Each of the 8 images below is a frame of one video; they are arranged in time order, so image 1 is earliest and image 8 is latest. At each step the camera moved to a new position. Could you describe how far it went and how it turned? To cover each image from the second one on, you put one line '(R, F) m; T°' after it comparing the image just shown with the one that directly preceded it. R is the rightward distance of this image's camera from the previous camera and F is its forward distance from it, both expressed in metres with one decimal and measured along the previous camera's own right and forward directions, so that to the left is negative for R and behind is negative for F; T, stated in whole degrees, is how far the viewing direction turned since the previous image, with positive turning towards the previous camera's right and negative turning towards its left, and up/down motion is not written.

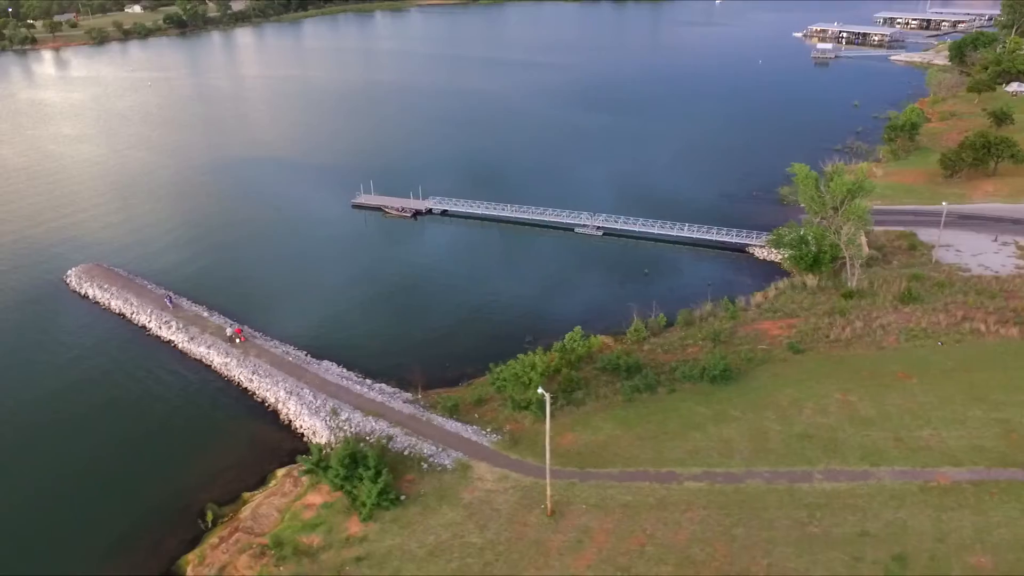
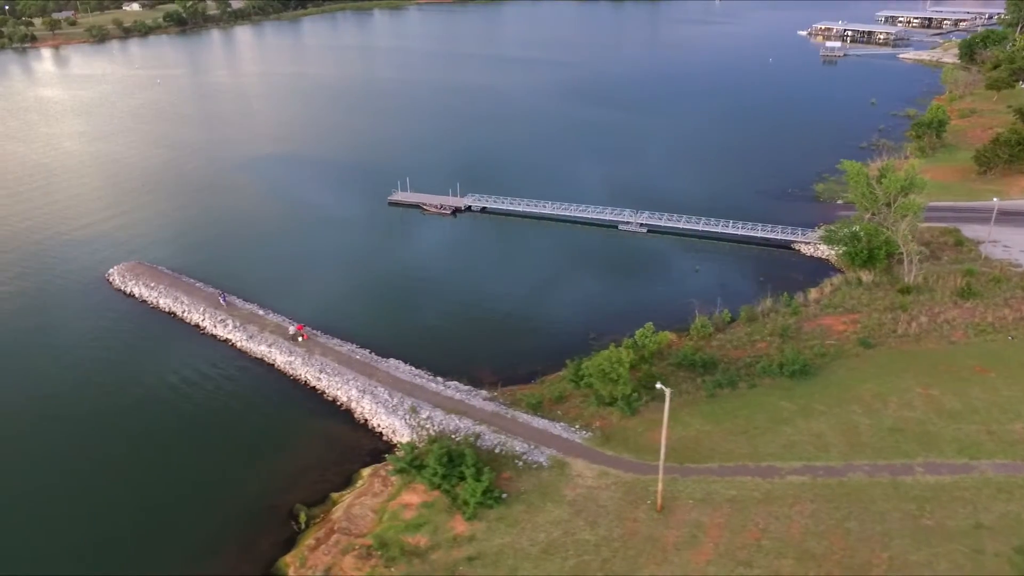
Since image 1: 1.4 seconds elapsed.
(-3.9, +0.1) m; +1°
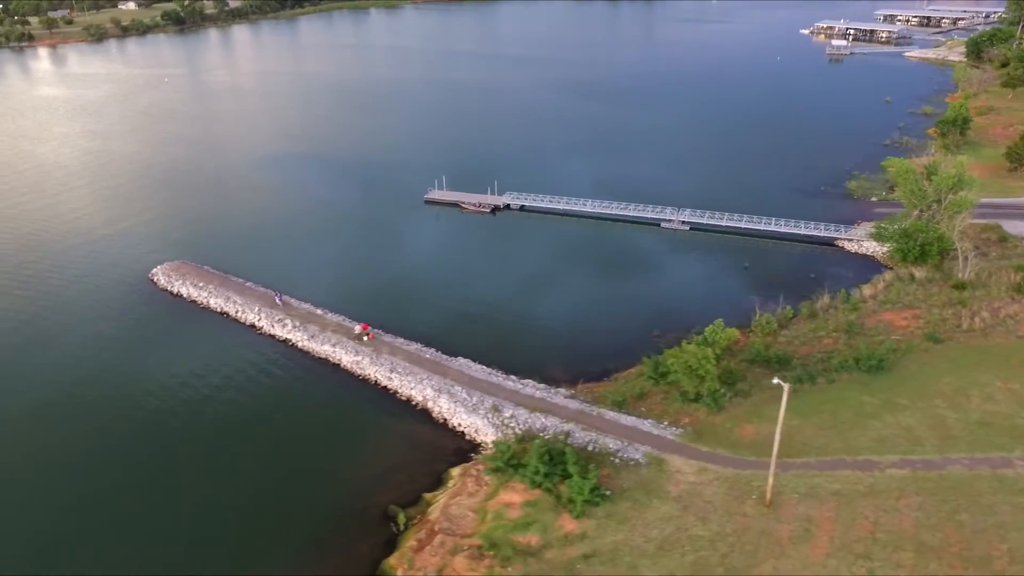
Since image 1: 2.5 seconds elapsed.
(-4.0, 0.0) m; +1°
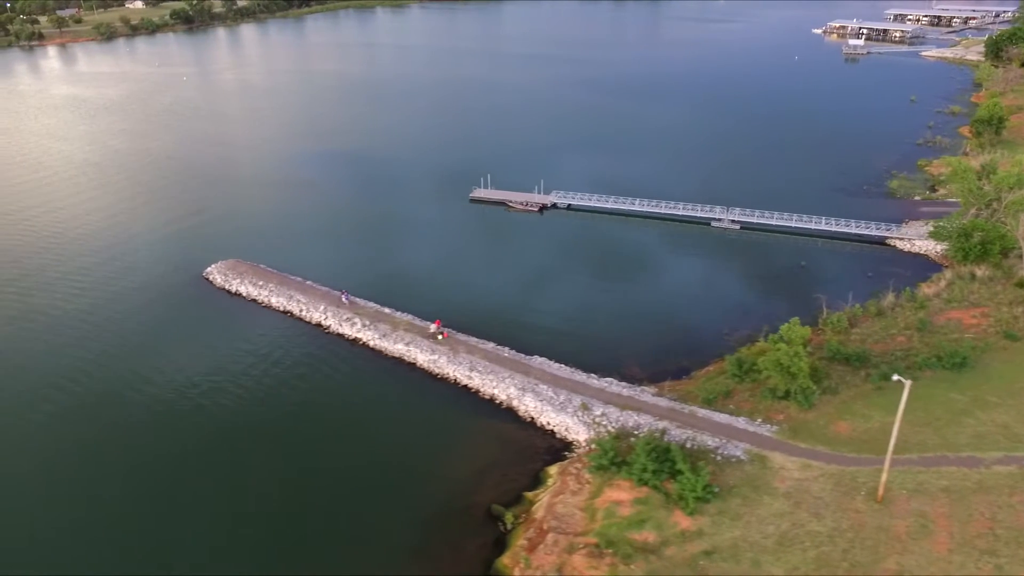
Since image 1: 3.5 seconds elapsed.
(-4.1, -0.1) m; 0°
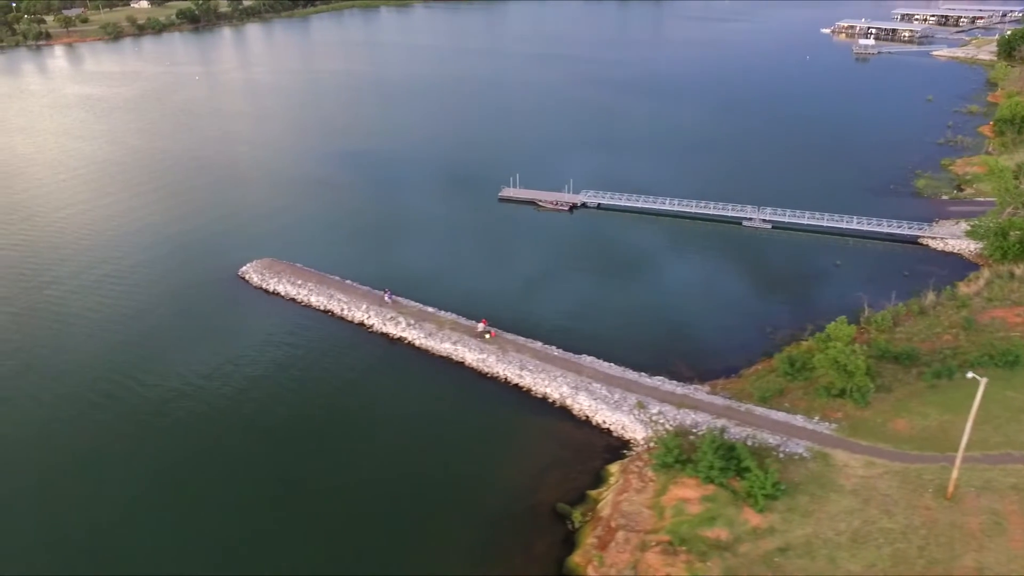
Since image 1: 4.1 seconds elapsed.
(-2.6, -0.1) m; 0°
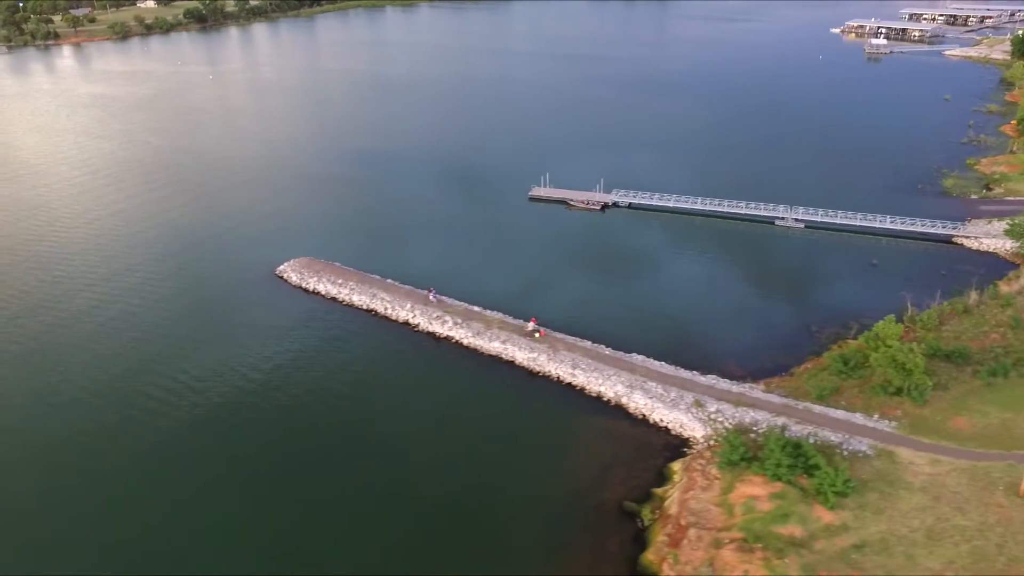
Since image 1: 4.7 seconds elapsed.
(-2.7, -0.1) m; 0°
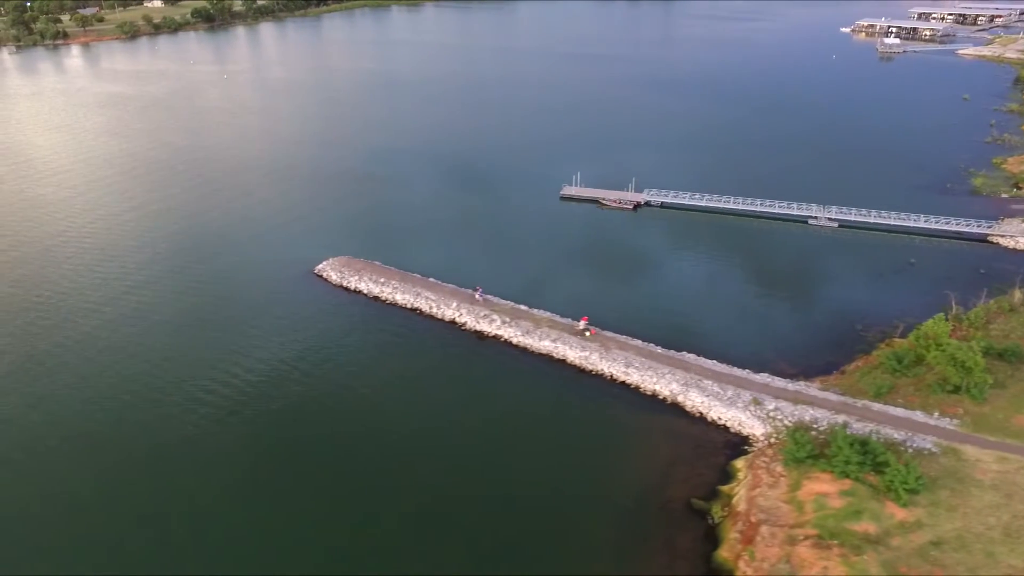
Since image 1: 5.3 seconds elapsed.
(-2.7, -0.1) m; 0°
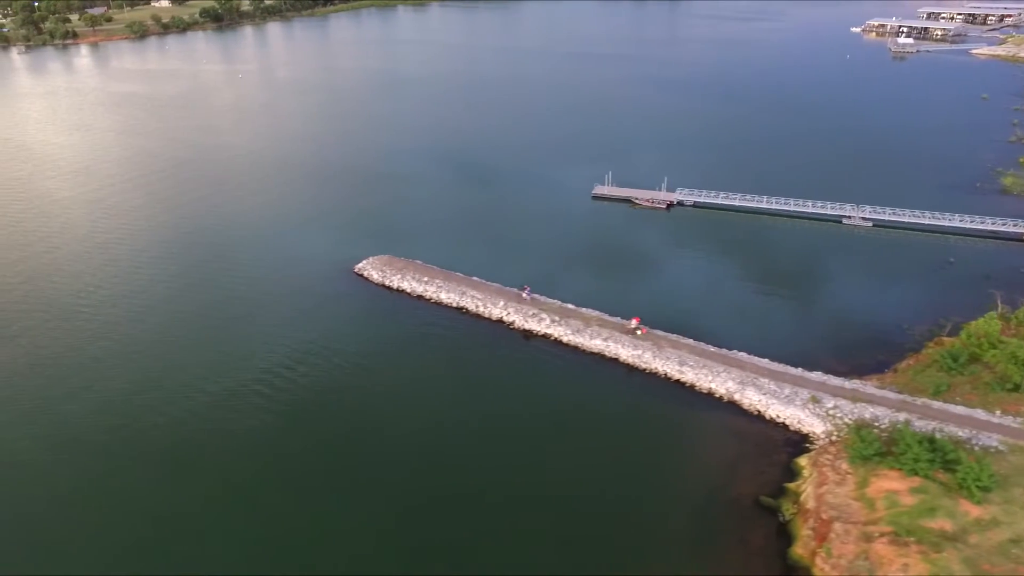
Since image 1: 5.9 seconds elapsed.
(-2.8, -0.1) m; 0°
